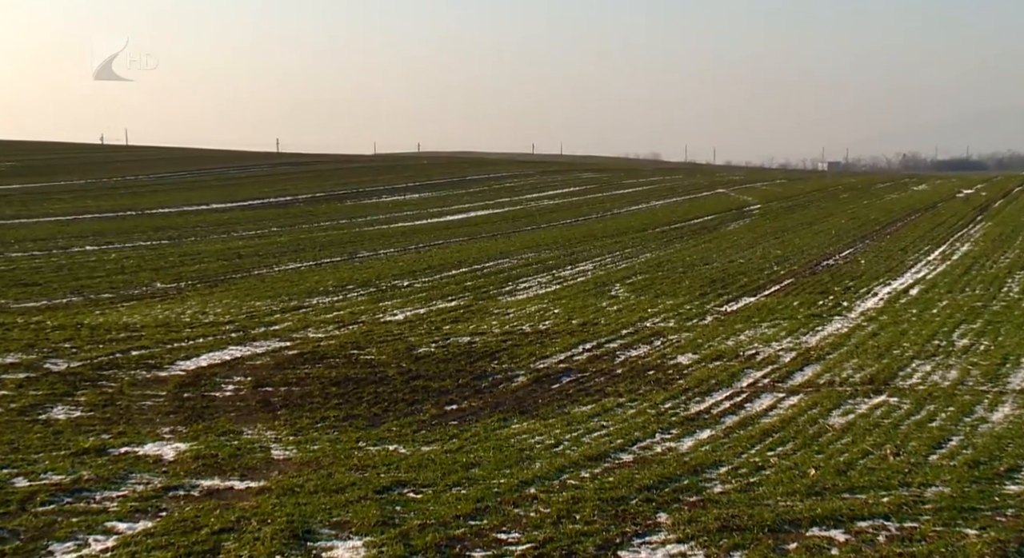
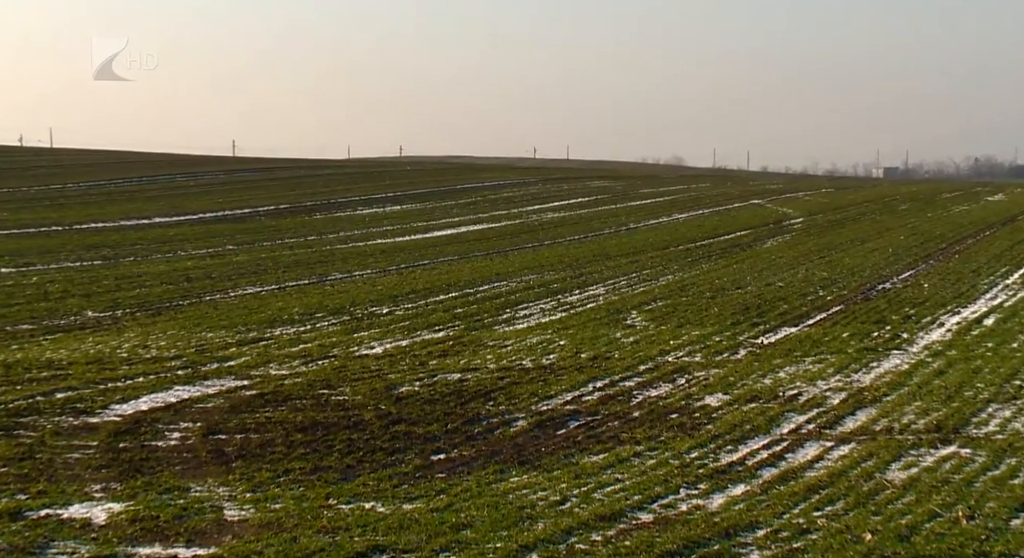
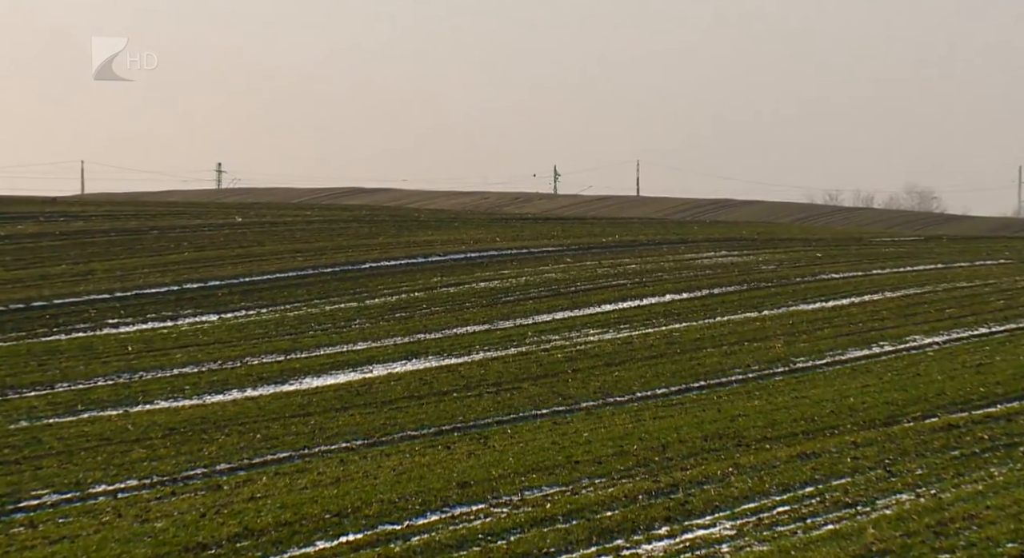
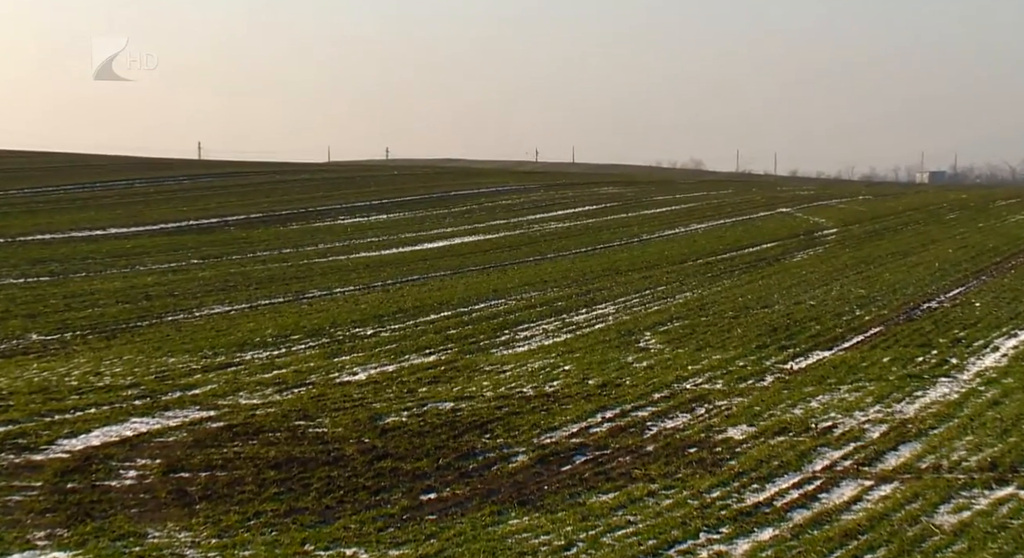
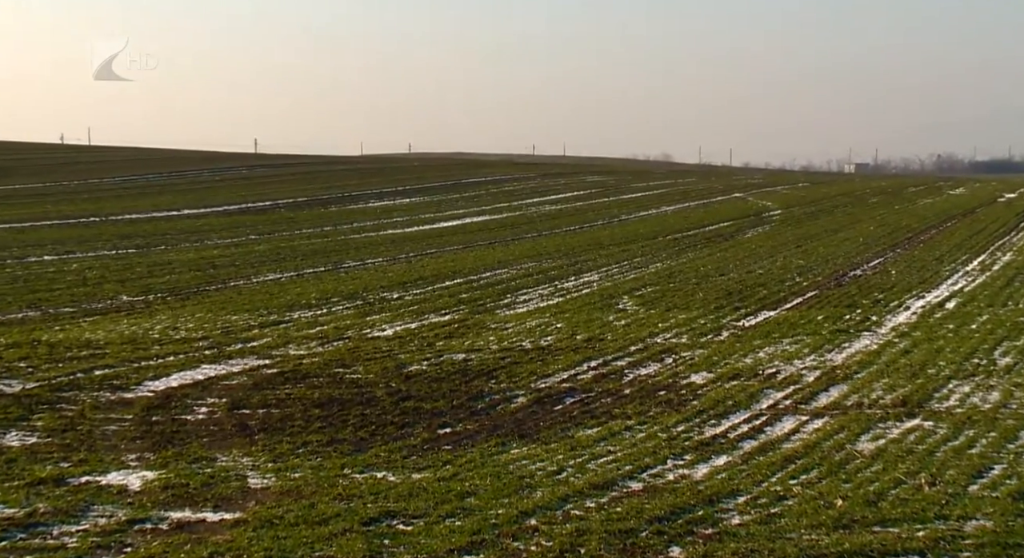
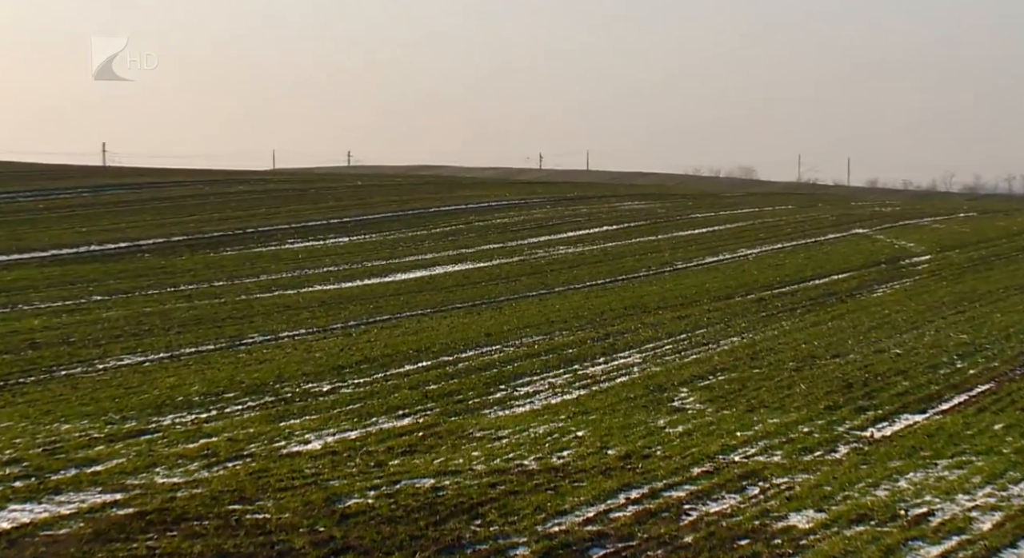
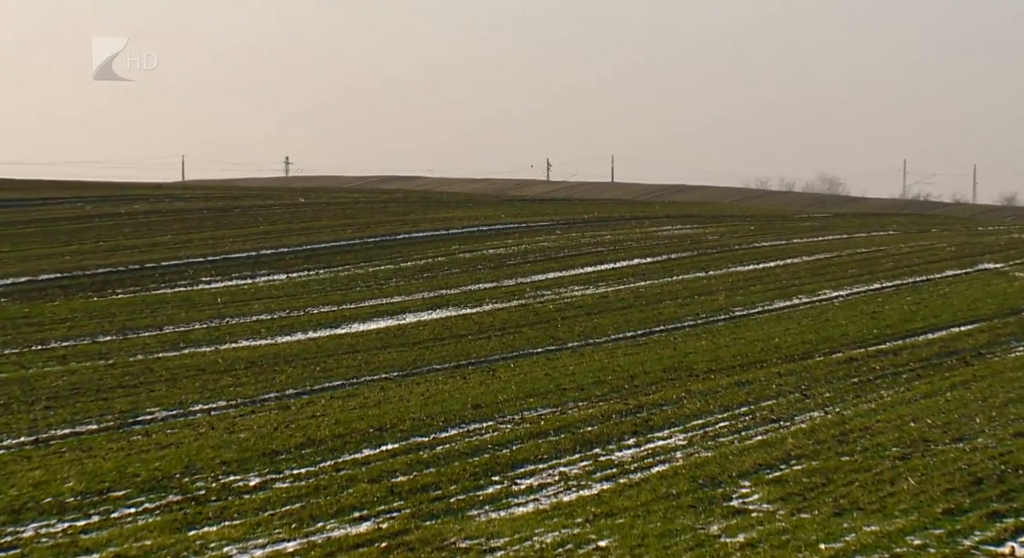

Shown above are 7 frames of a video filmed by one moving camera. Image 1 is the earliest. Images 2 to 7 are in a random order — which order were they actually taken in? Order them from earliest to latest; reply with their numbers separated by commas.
5, 2, 4, 6, 7, 3
